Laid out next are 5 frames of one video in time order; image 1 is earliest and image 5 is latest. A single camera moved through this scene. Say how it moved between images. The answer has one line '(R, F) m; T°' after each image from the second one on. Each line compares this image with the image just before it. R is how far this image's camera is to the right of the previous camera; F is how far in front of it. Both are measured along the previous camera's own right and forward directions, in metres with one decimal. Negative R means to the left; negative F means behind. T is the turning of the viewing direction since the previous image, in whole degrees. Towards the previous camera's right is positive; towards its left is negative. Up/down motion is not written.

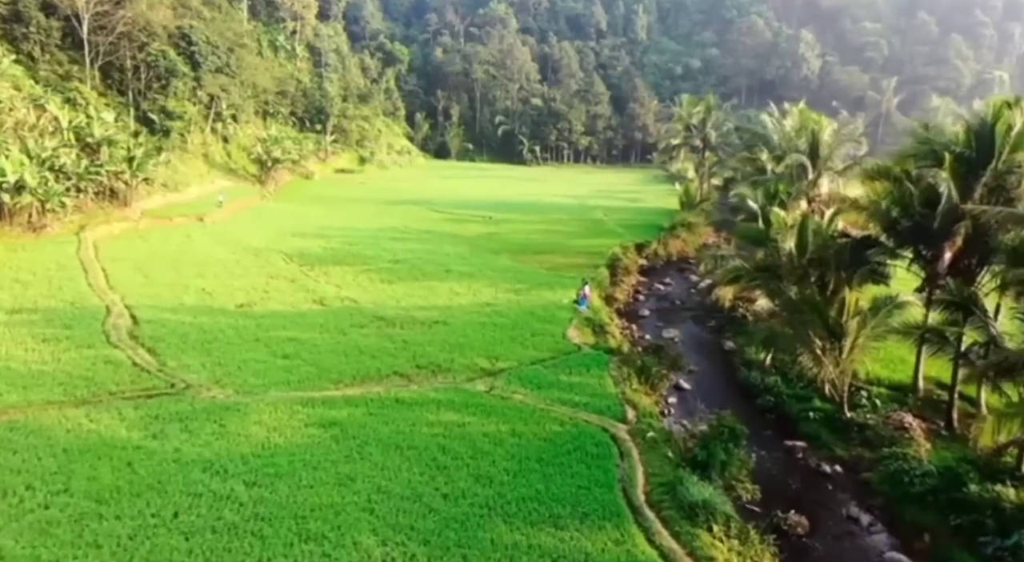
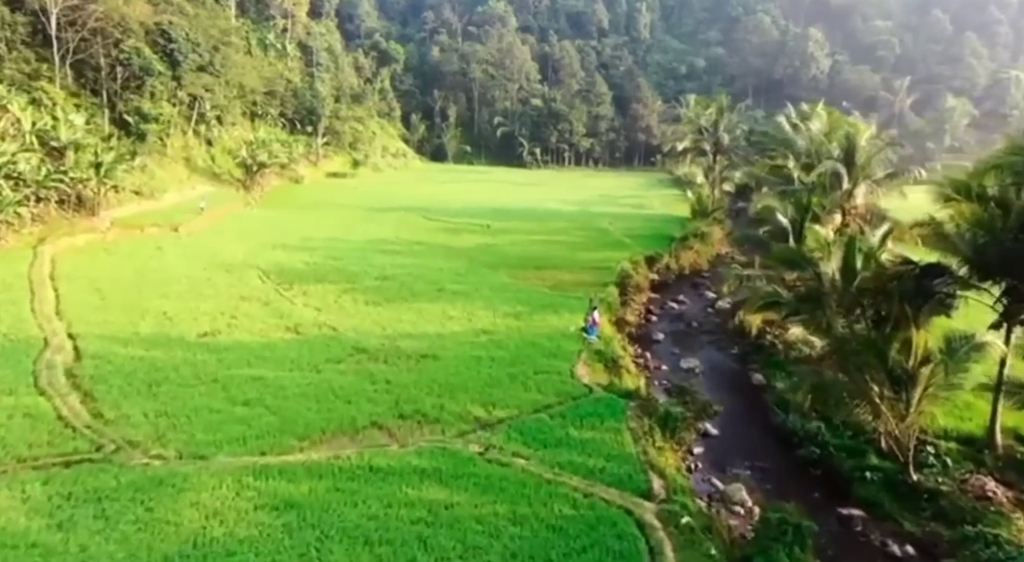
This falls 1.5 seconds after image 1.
(0.0, +3.3) m; 0°
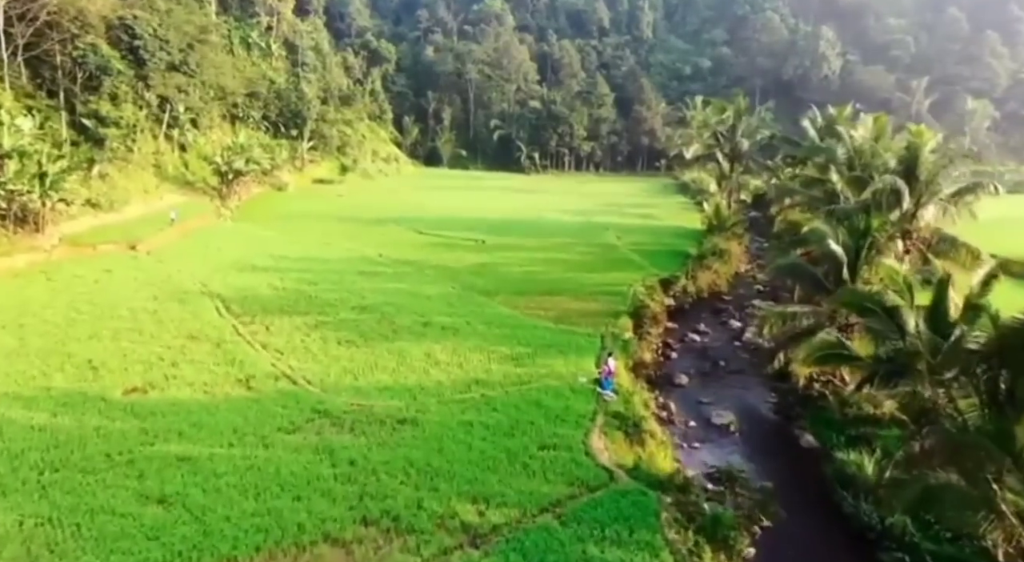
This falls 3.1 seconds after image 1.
(0.0, +4.4) m; 0°
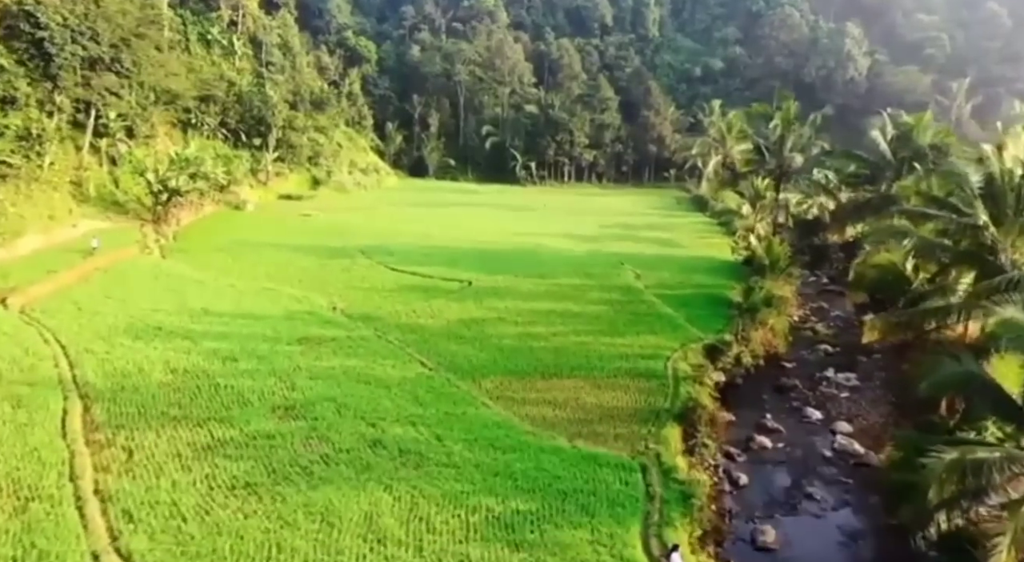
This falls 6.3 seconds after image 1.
(0.0, +9.0) m; 0°
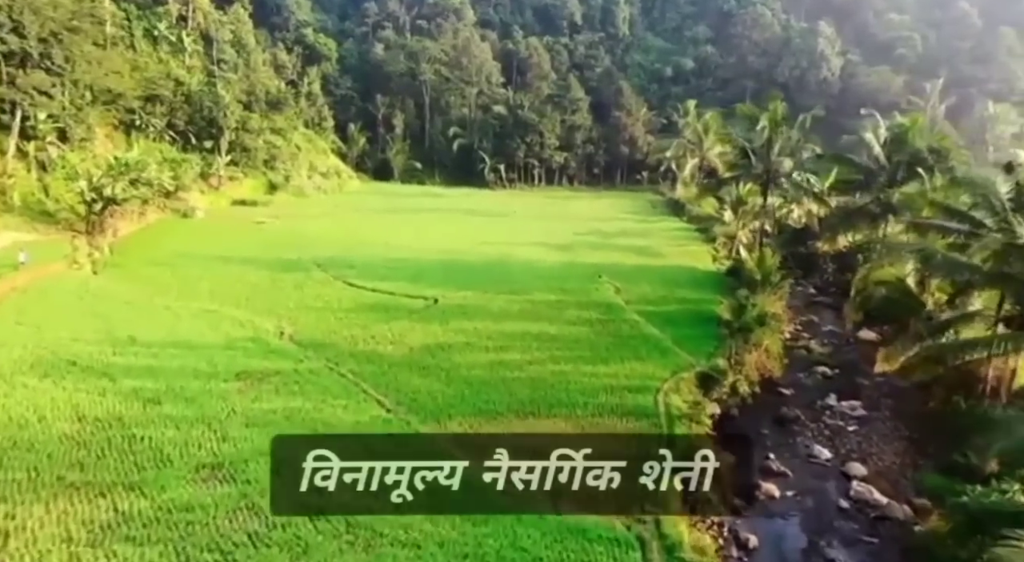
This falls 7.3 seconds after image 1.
(0.0, +3.0) m; +2°
